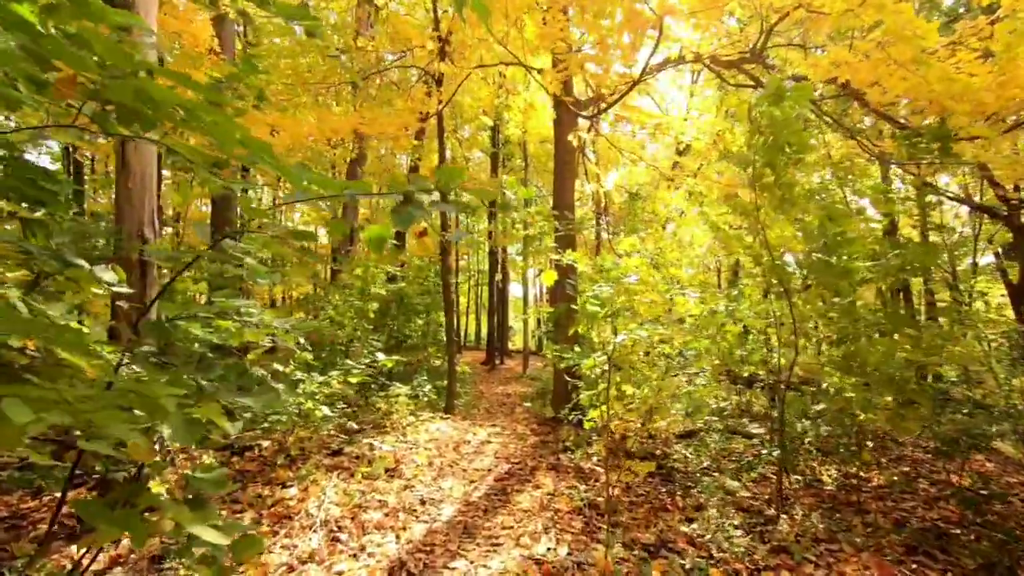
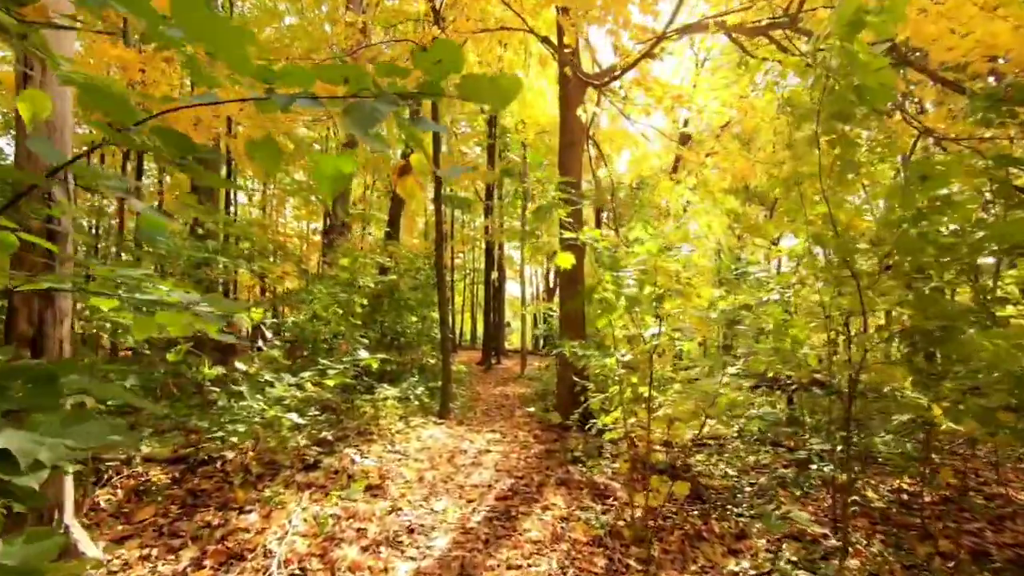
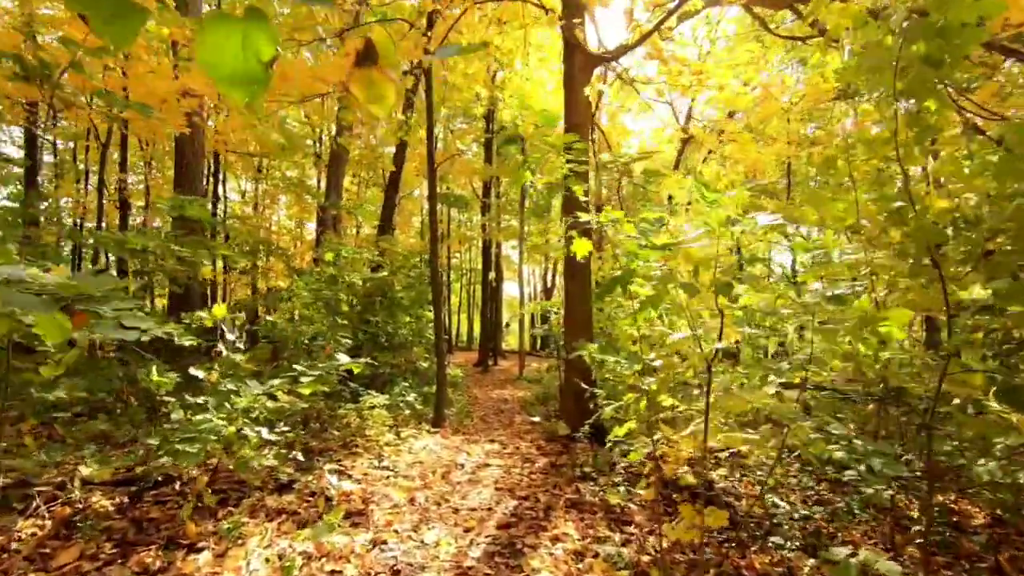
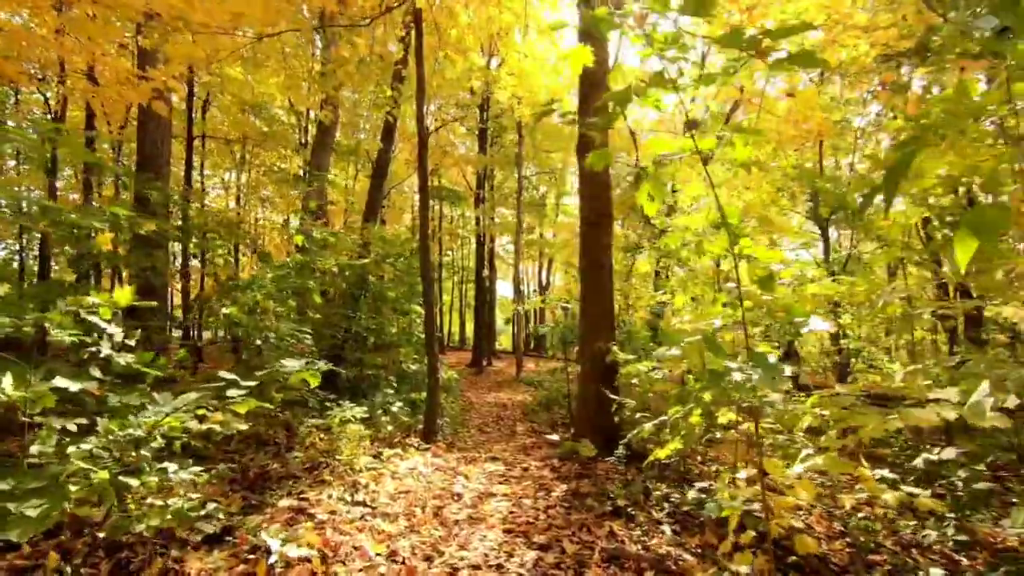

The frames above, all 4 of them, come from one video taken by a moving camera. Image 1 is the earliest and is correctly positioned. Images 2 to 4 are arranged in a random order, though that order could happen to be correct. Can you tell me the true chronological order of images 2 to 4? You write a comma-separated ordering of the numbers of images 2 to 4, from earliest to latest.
2, 3, 4
